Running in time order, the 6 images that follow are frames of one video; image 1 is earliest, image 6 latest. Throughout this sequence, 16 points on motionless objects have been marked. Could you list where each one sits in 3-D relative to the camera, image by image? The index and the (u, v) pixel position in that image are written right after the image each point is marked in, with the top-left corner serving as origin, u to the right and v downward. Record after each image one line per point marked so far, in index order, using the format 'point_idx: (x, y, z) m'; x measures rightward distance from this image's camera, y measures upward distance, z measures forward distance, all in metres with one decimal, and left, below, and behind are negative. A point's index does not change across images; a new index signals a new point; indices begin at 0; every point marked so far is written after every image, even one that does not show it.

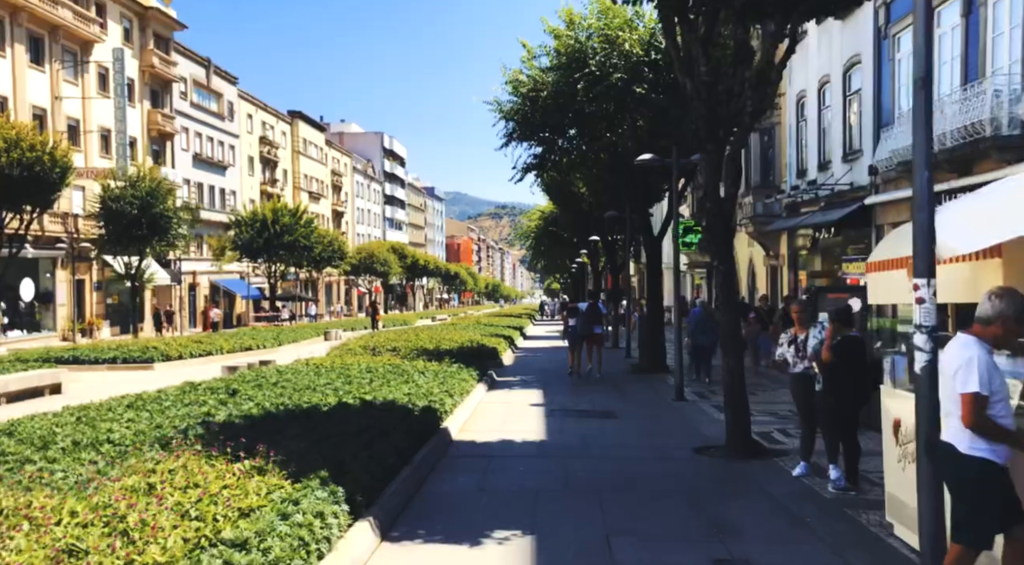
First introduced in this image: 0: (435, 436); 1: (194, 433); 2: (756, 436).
0: (-0.9, -1.7, +10.0) m
1: (-2.8, -1.3, +8.2) m
2: (+2.8, -1.7, +10.3) m
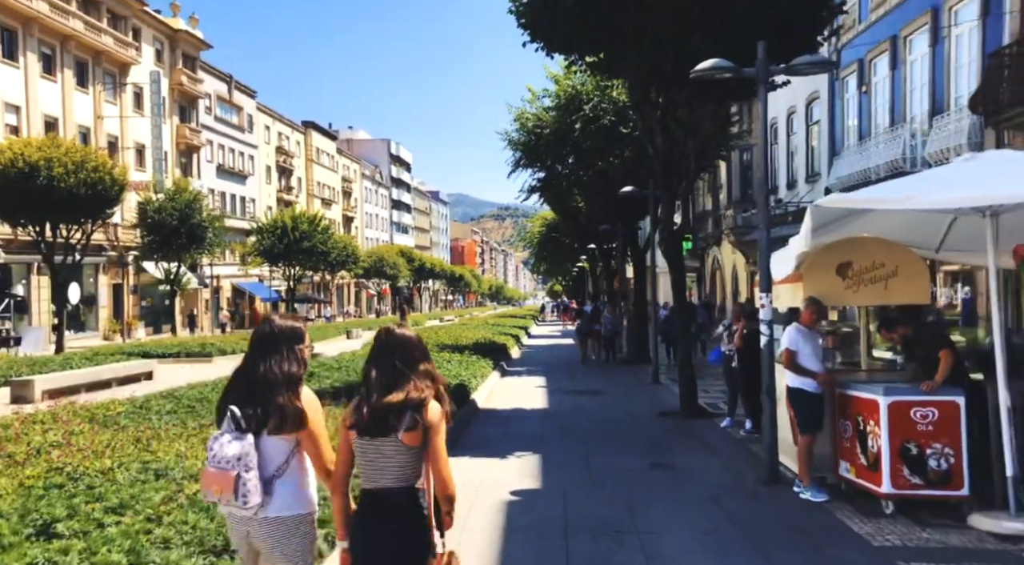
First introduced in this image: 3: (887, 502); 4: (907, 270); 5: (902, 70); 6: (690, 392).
0: (-0.7, -1.8, +13.7) m
1: (-2.7, -1.4, +11.9) m
2: (+2.9, -1.9, +13.9) m
3: (+3.0, -1.8, +7.2) m
4: (+3.6, +0.1, +8.2) m
5: (+8.6, +4.7, +19.9) m
6: (+2.6, -1.6, +13.3) m
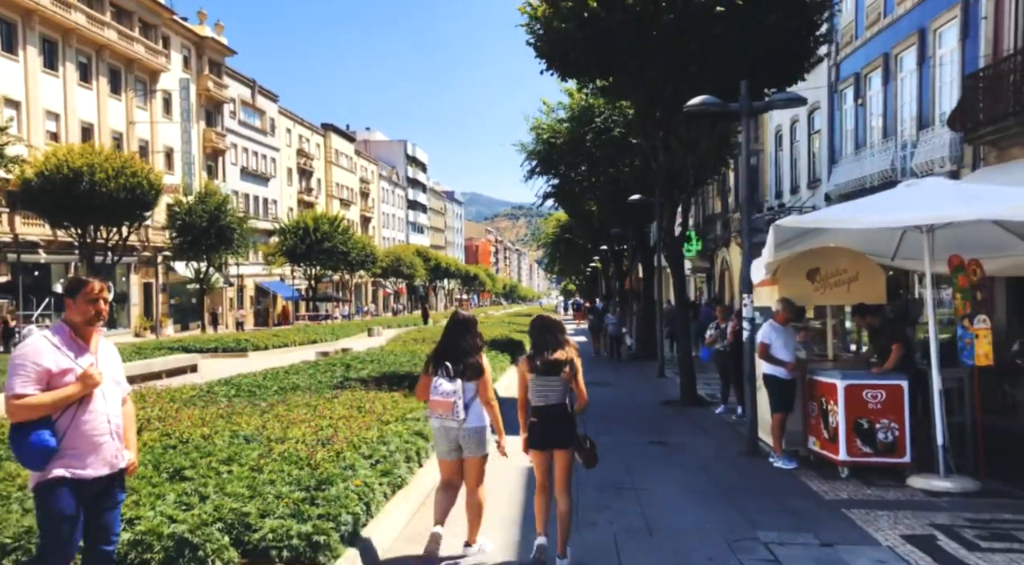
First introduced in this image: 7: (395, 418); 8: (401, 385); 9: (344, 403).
0: (-0.4, -1.8, +15.2) m
1: (-2.4, -1.5, +13.5) m
2: (+3.2, -1.9, +15.4) m
3: (+3.2, -1.8, +8.7) m
4: (+3.8, +0.1, +9.7) m
5: (+9.0, +4.6, +21.3) m
6: (+2.9, -1.6, +14.8) m
7: (-1.2, -1.4, +9.5) m
8: (-1.5, -1.5, +12.8) m
9: (-1.9, -1.4, +10.5) m
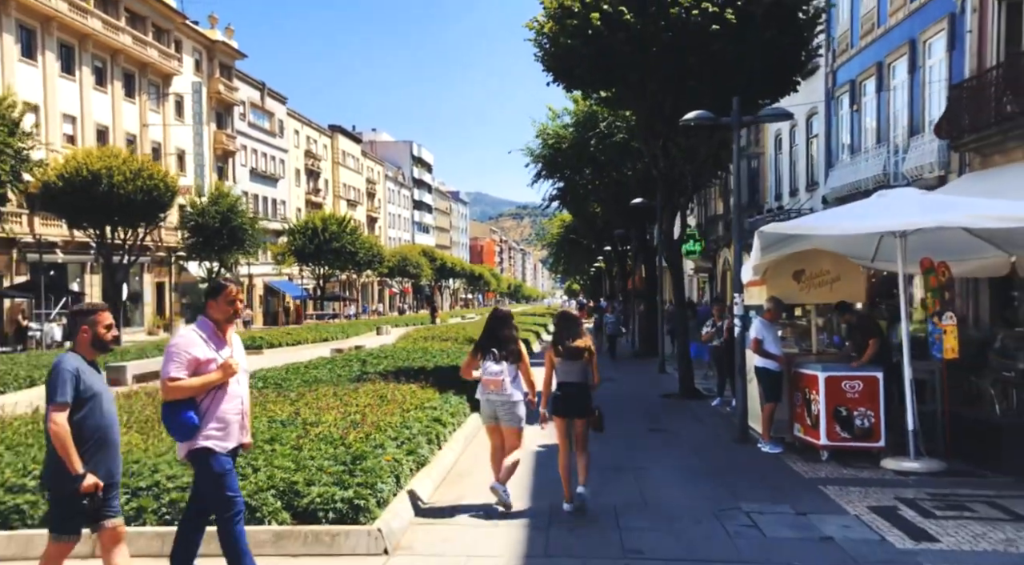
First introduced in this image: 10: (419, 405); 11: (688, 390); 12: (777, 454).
0: (-0.2, -1.8, +16.1) m
1: (-2.3, -1.5, +14.4) m
2: (+3.4, -1.9, +16.3) m
3: (+3.3, -1.8, +9.6) m
4: (+3.9, +0.1, +10.6) m
5: (+9.1, +4.6, +22.1) m
6: (+3.0, -1.6, +15.7) m
7: (-1.1, -1.4, +10.3) m
8: (-1.4, -1.4, +13.7) m
9: (-1.8, -1.4, +11.3) m
10: (-1.1, -1.4, +10.5) m
11: (+3.0, -1.9, +15.6) m
12: (+3.0, -1.9, +10.1) m
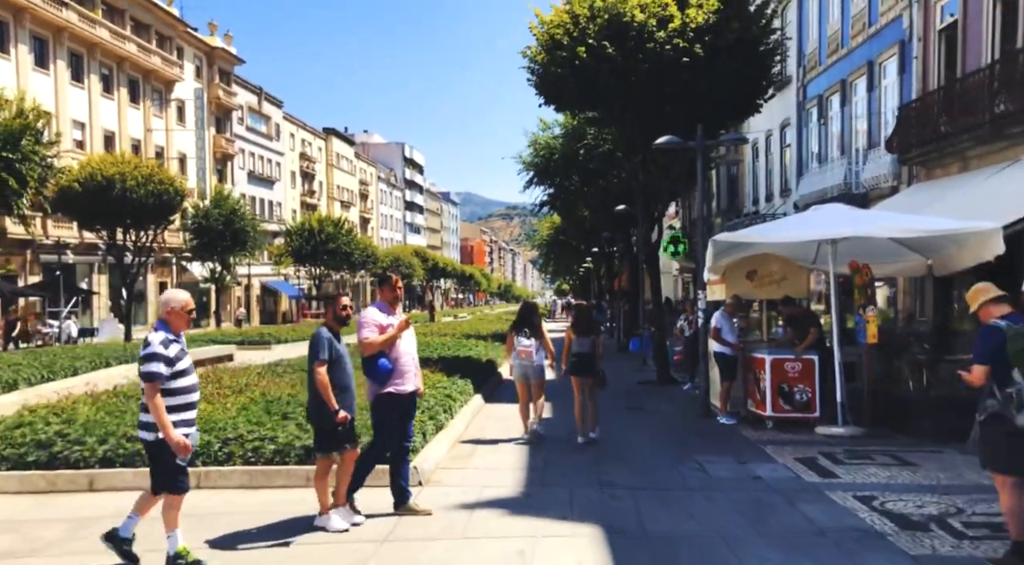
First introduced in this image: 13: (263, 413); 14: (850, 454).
0: (-0.3, -1.8, +18.1) m
1: (-2.3, -1.4, +16.3) m
2: (+3.3, -1.9, +18.3) m
3: (+3.3, -1.8, +11.6) m
4: (+3.9, +0.1, +12.6) m
5: (+9.0, +4.6, +24.2) m
6: (+3.0, -1.6, +17.6) m
7: (-1.1, -1.4, +12.3) m
8: (-1.5, -1.4, +15.6) m
9: (-1.8, -1.4, +13.3) m
10: (-1.1, -1.4, +12.4) m
11: (+3.0, -1.8, +17.6) m
12: (+2.9, -1.9, +12.1) m
13: (-2.7, -1.4, +9.6) m
14: (+3.5, -1.8, +9.4) m
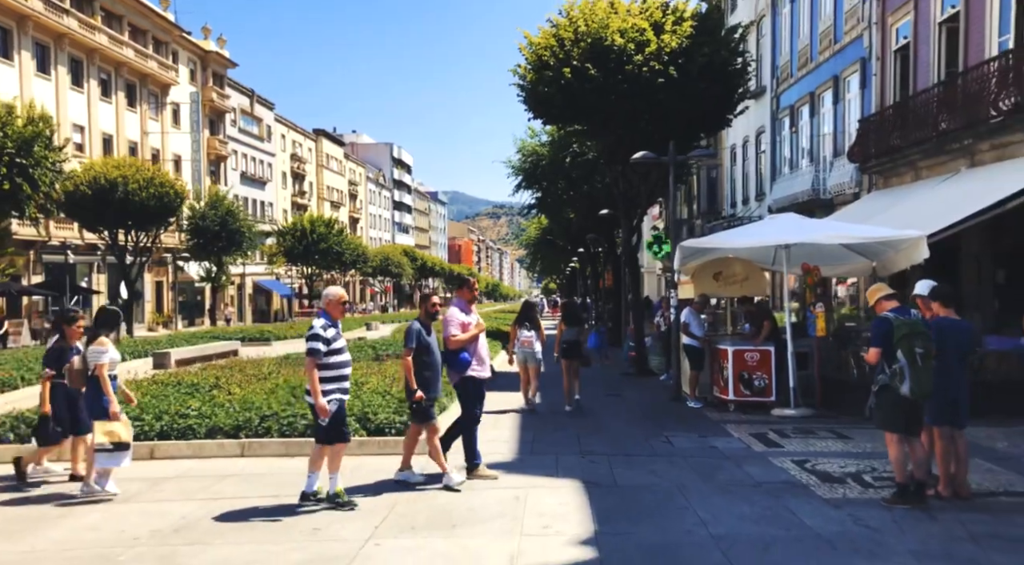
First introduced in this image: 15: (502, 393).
0: (-0.5, -1.8, +19.5) m
1: (-2.5, -1.4, +17.7) m
2: (+3.1, -1.9, +19.8) m
3: (+3.2, -1.8, +13.1) m
4: (+3.8, +0.1, +14.1) m
5: (+8.7, +4.7, +25.8) m
6: (+2.8, -1.6, +19.2) m
7: (-1.2, -1.4, +13.7) m
8: (-1.6, -1.4, +17.1) m
9: (-2.0, -1.4, +14.7) m
10: (-1.2, -1.4, +13.9) m
11: (+2.8, -1.8, +19.2) m
12: (+2.8, -1.9, +13.6) m
13: (-2.7, -1.4, +11.1) m
14: (+3.4, -1.8, +11.0) m
15: (-0.2, -1.8, +14.7) m
